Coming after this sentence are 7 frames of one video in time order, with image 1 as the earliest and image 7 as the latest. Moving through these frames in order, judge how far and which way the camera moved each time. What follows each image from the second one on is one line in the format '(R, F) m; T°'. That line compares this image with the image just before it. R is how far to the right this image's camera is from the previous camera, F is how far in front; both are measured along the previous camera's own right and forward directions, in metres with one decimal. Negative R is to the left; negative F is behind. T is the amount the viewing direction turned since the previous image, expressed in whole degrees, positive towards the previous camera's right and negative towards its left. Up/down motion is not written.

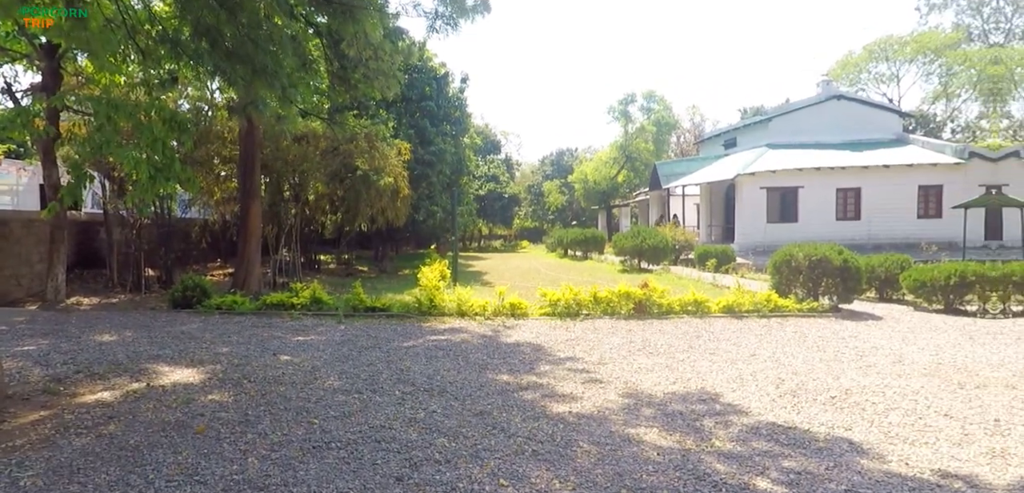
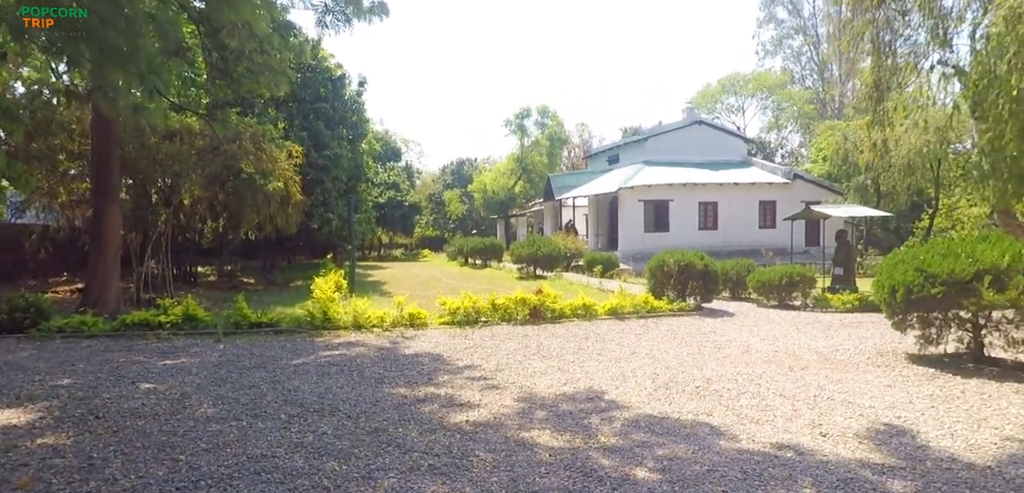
(0.0, +0.1) m; +9°
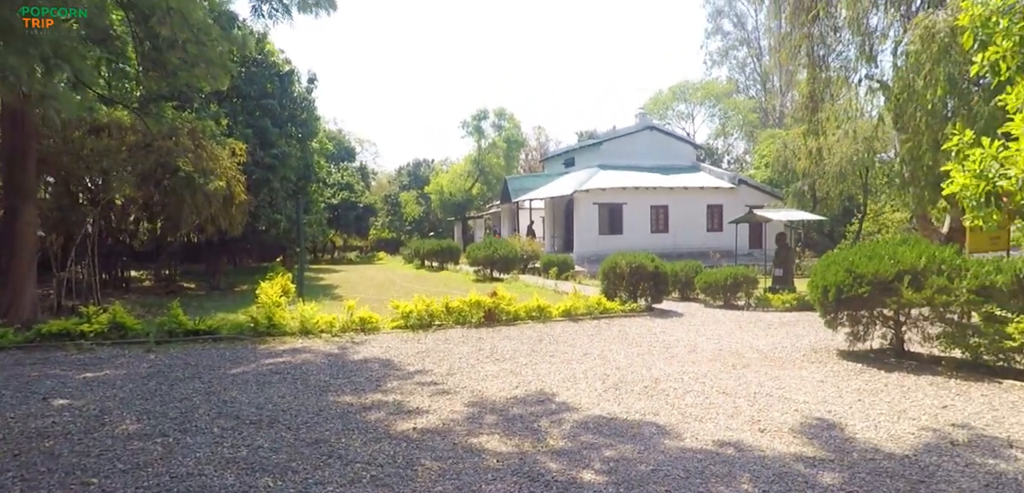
(0.0, 0.0) m; +4°
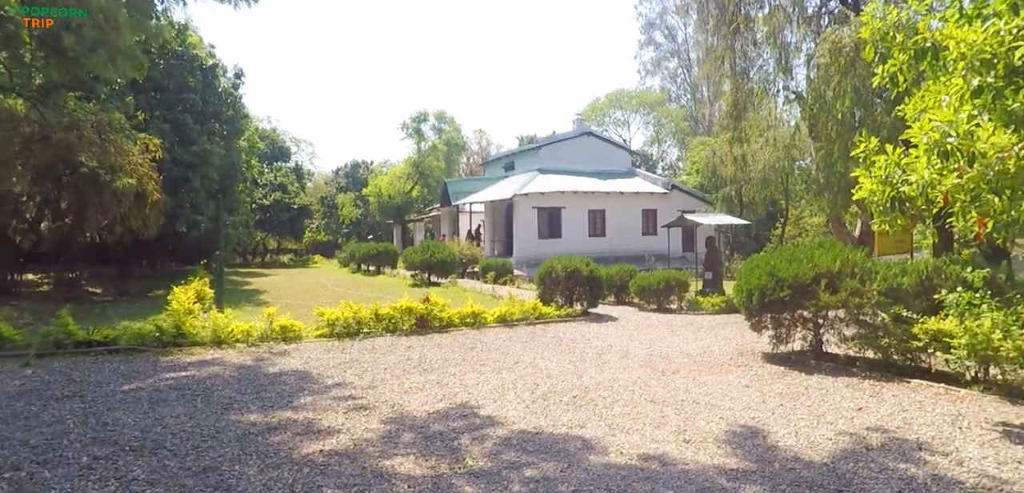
(+0.1, +0.2) m; +6°
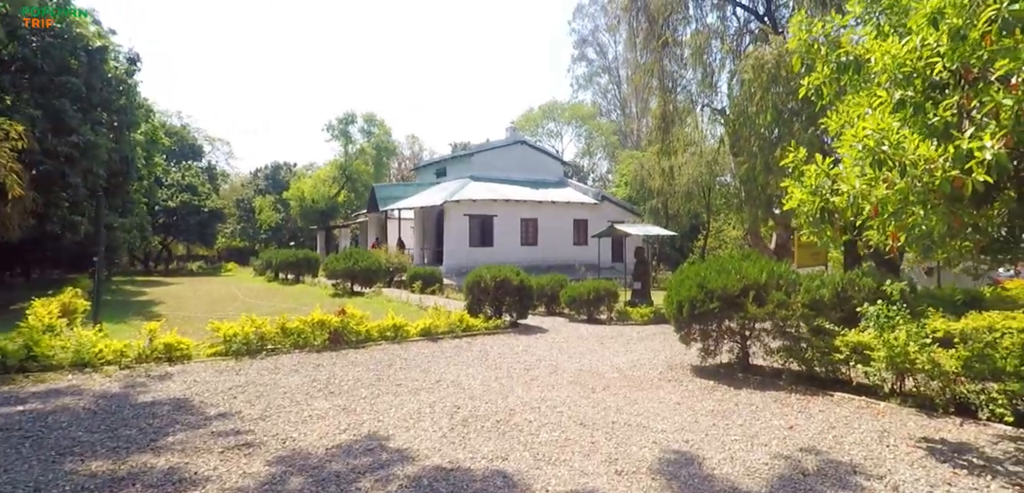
(+0.1, +0.5) m; +6°
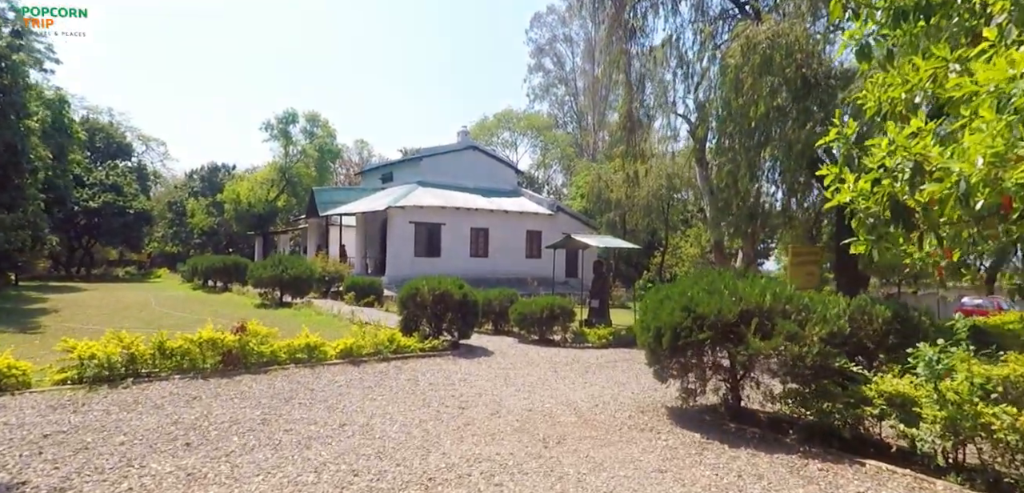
(+0.2, +1.4) m; +3°
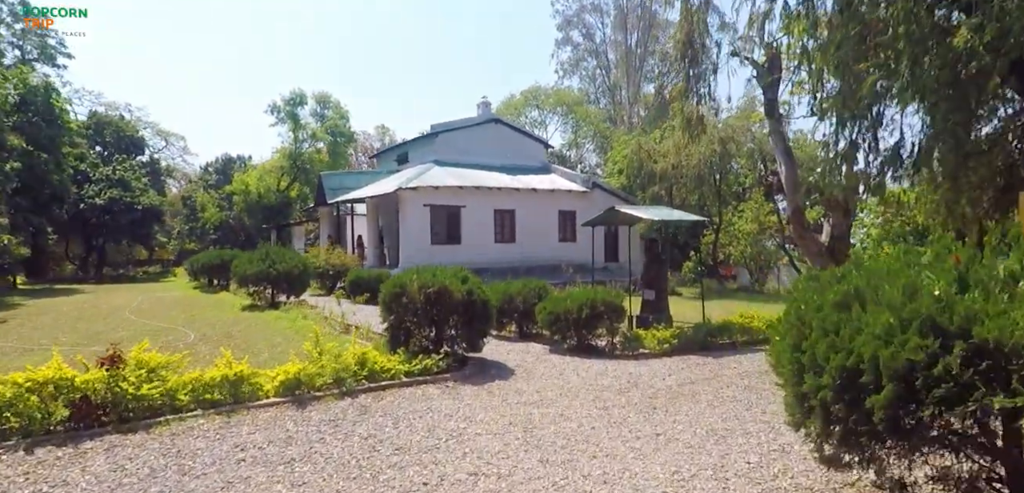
(+0.1, +3.1) m; -3°
